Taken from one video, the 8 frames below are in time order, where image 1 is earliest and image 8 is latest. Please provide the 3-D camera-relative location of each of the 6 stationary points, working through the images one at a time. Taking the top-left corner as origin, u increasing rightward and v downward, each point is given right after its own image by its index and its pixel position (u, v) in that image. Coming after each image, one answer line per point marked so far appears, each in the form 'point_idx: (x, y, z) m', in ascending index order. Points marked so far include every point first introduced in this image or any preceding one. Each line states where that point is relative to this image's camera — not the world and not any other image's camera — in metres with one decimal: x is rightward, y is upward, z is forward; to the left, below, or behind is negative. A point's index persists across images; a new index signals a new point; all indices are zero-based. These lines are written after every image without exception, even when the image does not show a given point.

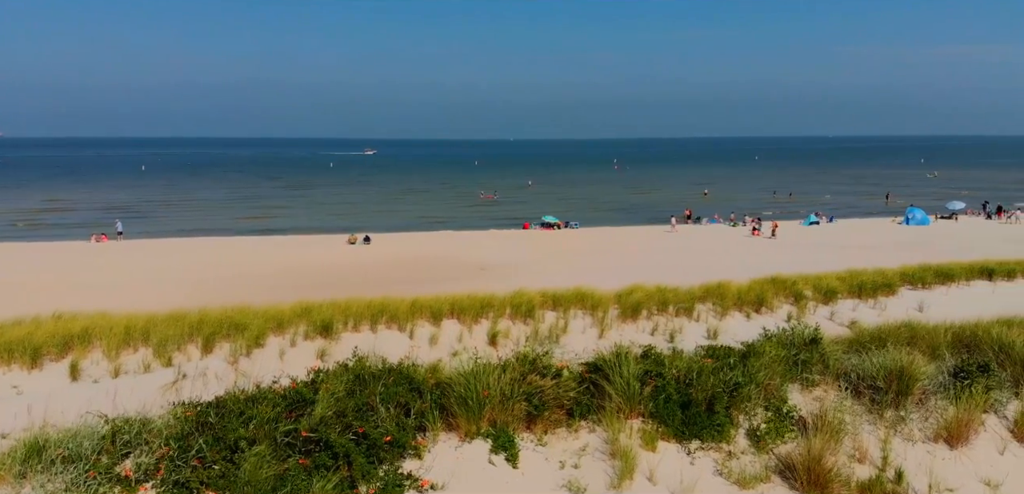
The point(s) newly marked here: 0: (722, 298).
0: (+3.2, -0.8, +13.0) m
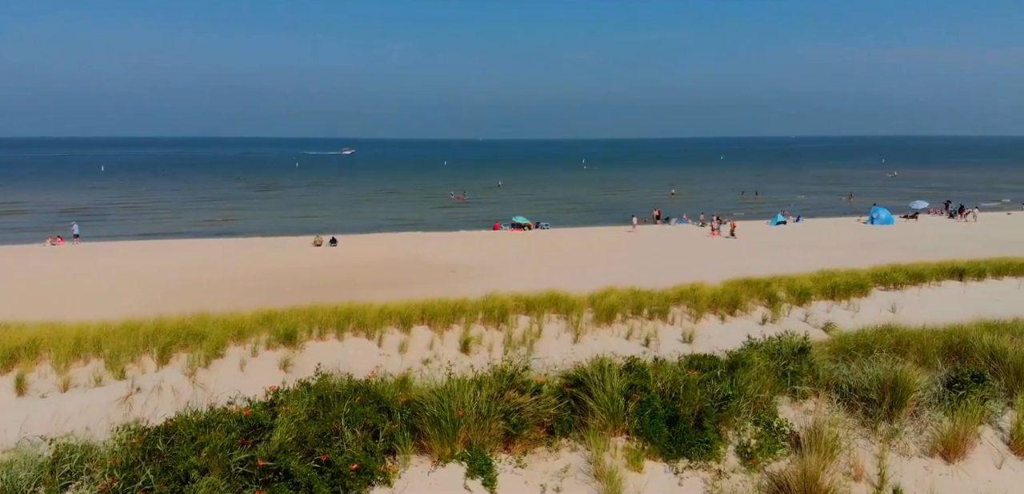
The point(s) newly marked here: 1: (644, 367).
0: (+3.0, -0.9, +12.7) m
1: (+1.0, -0.9, +5.7) m
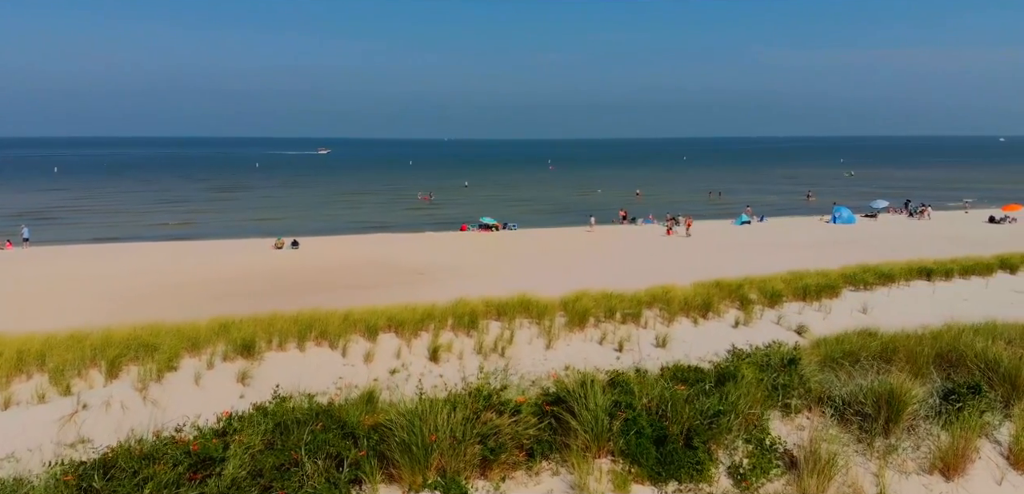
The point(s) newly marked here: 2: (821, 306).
0: (+2.5, -0.9, +12.5) m
1: (+0.8, -0.9, +5.3) m
2: (+5.3, -1.0, +13.4) m
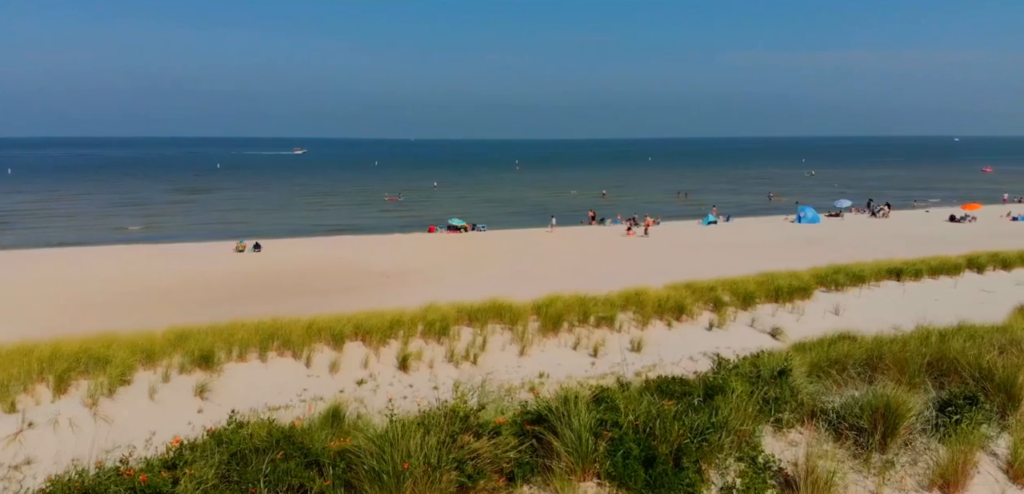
0: (+2.1, -0.9, +12.3) m
1: (+0.7, -1.0, +5.1) m
2: (+4.8, -1.0, +13.3) m
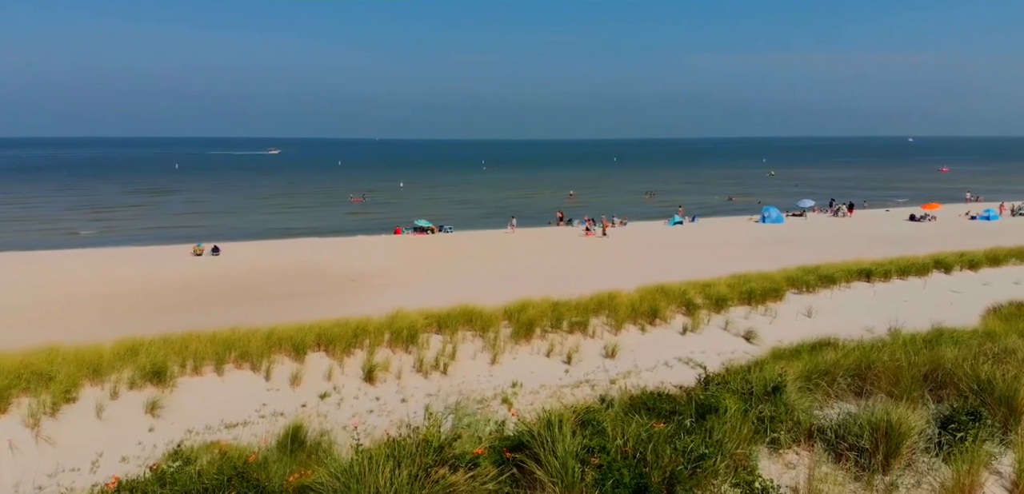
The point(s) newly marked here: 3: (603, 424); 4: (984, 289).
0: (+1.6, -1.0, +12.0) m
1: (+0.5, -1.0, +4.7) m
2: (+4.3, -1.1, +13.1) m
3: (+0.5, -1.0, +4.8) m
4: (+9.2, -0.8, +15.4) m
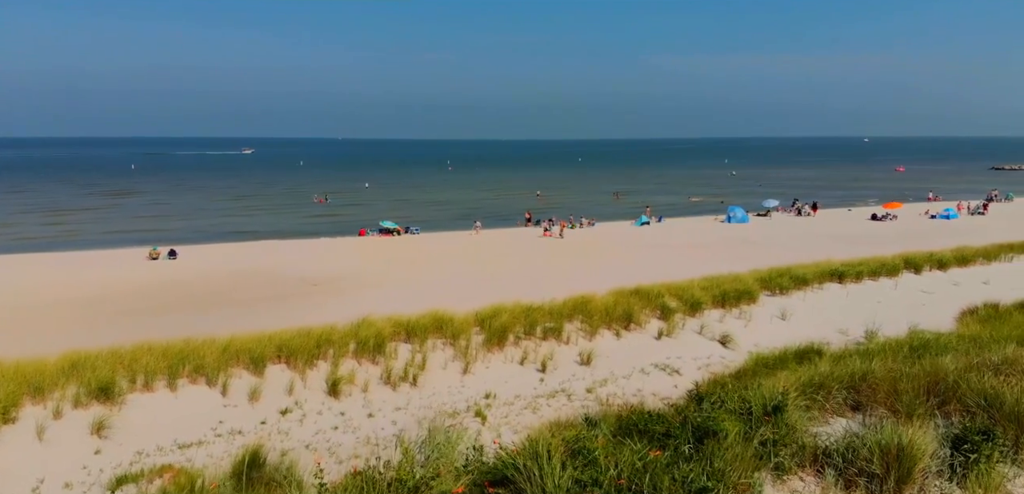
0: (+1.2, -1.0, +11.7) m
1: (+0.4, -1.1, +4.4) m
2: (+3.8, -1.1, +12.9) m
3: (+0.4, -1.1, +4.4) m
4: (+8.7, -0.8, +15.4) m
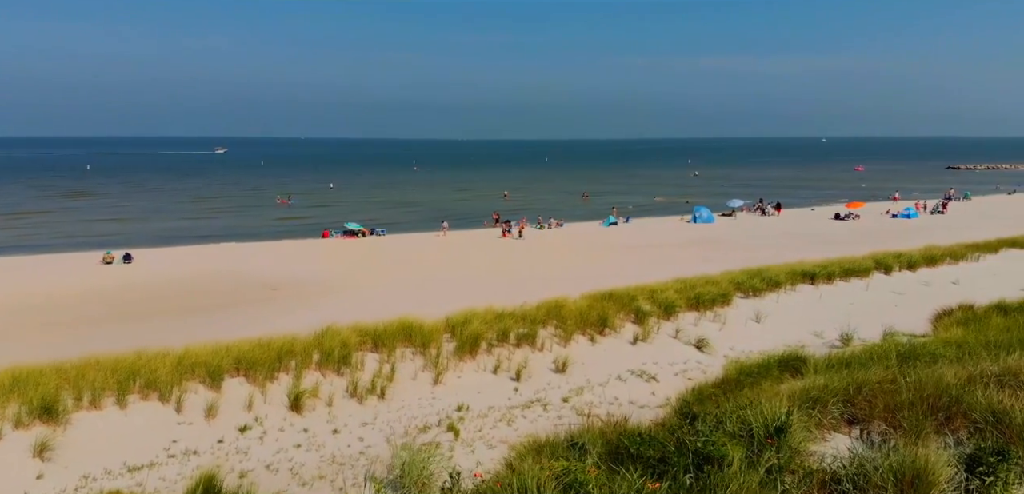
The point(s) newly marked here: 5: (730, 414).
0: (+0.8, -1.1, +11.4) m
1: (+0.3, -1.1, +4.0) m
2: (+3.3, -1.1, +12.7) m
3: (+0.3, -1.1, +4.0) m
4: (+8.1, -0.8, +15.4) m
5: (+1.4, -1.0, +5.0) m
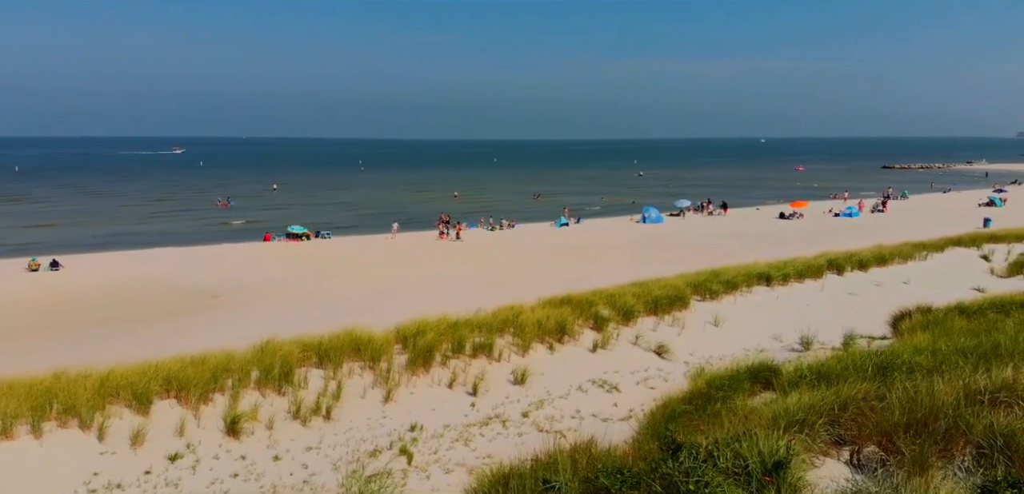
0: (+0.2, -1.1, +10.9) m
1: (+0.2, -1.2, +3.5) m
2: (+2.6, -1.2, +12.4) m
3: (+0.2, -1.2, +3.6) m
4: (+7.2, -0.8, +15.4) m
5: (+1.1, -1.1, +4.5) m
